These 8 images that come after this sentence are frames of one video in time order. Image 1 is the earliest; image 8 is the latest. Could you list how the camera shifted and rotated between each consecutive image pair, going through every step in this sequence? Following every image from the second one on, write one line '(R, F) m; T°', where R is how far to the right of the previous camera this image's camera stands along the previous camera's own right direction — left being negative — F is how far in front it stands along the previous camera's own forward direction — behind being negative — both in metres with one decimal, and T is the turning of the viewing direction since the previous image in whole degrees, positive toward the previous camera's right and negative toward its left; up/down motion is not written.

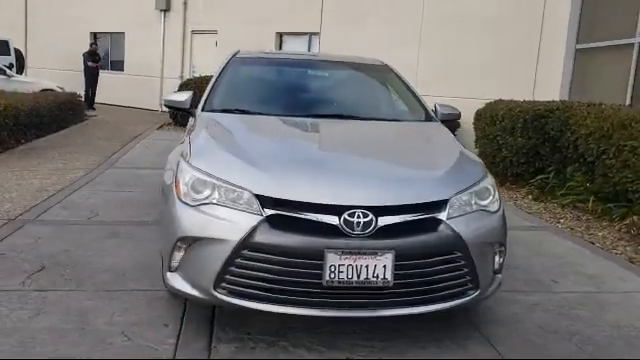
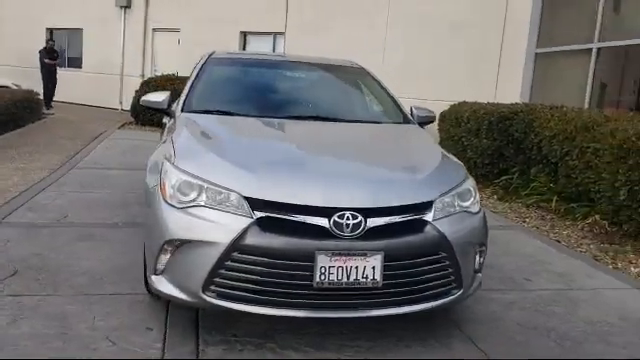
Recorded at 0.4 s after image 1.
(-0.1, 0.0) m; +4°
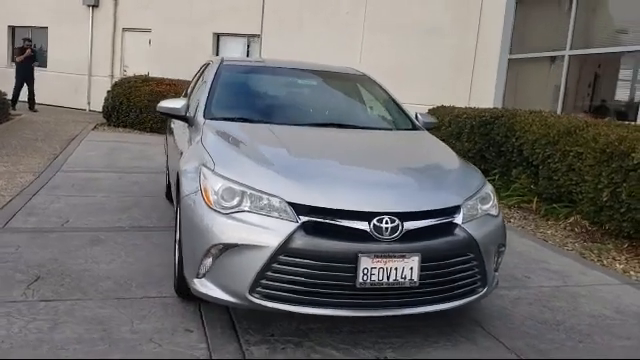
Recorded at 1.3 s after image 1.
(-0.4, -0.2) m; +4°
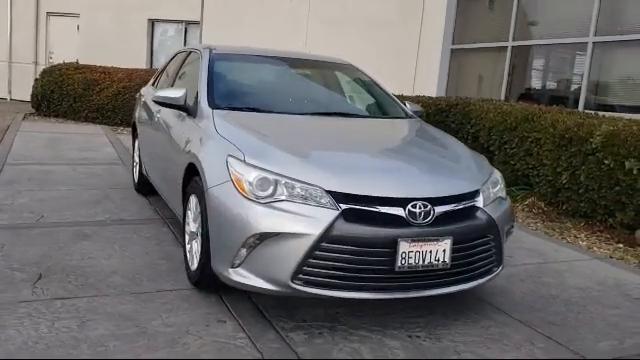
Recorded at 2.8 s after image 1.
(-0.6, 0.0) m; +8°
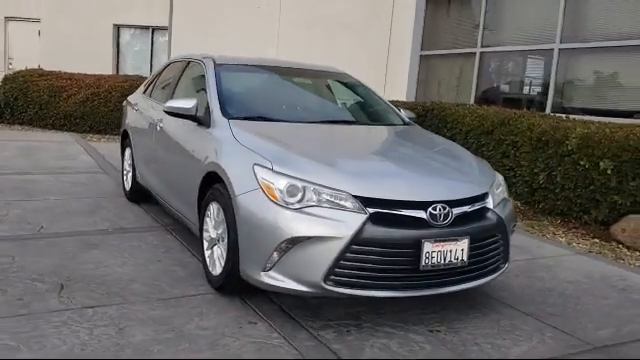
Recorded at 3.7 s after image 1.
(-0.4, -0.2) m; +4°
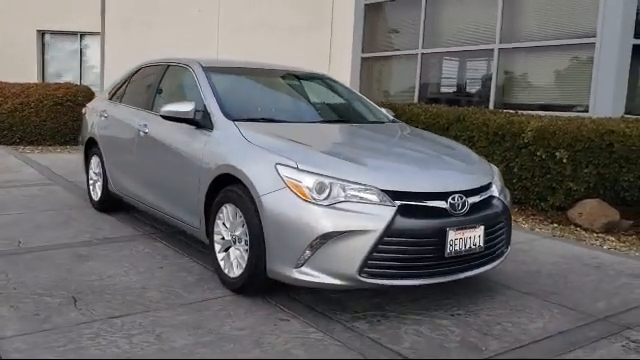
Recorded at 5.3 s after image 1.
(-0.6, 0.0) m; +8°
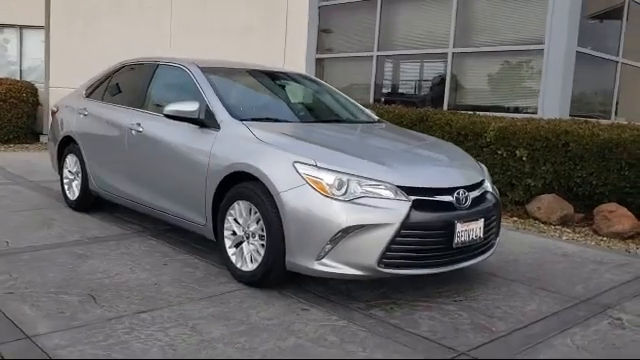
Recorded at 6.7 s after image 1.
(-0.6, -0.2) m; +7°
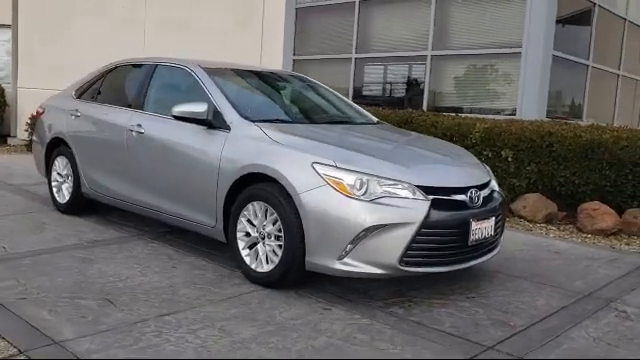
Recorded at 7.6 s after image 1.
(-0.4, 0.0) m; +4°
